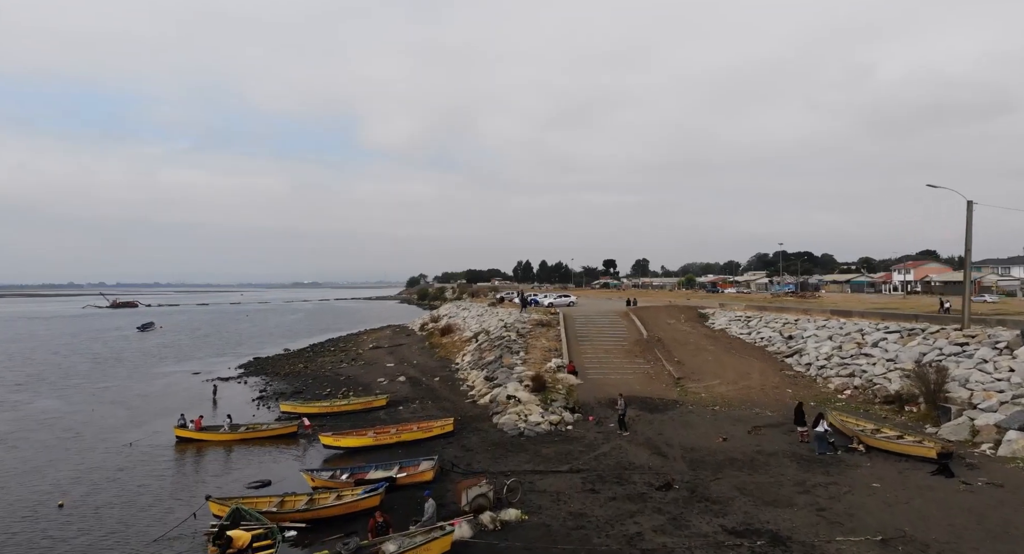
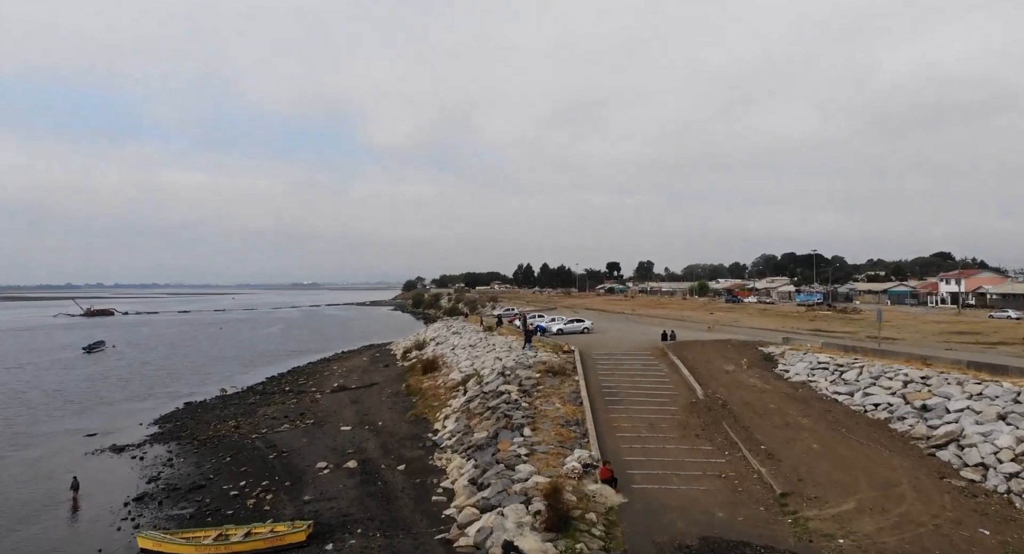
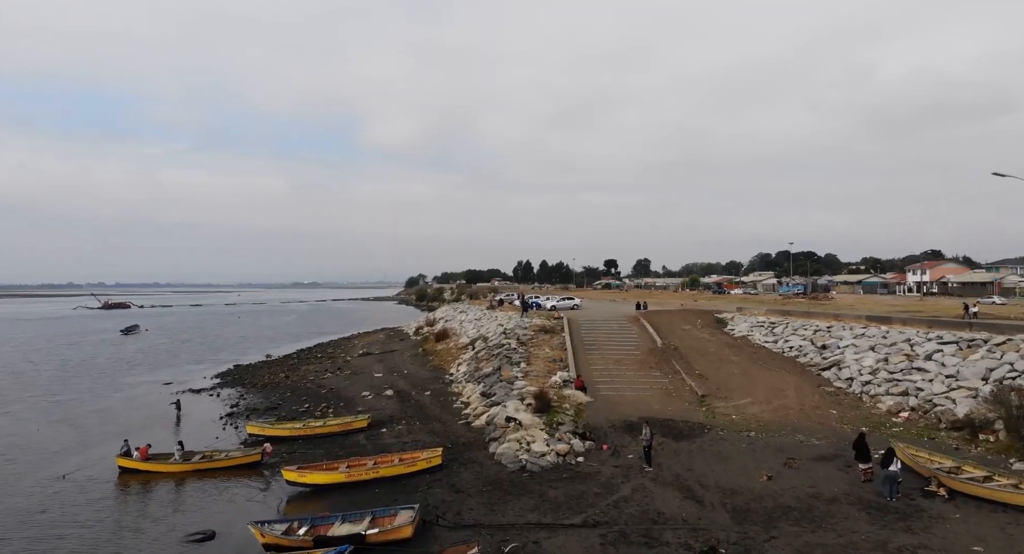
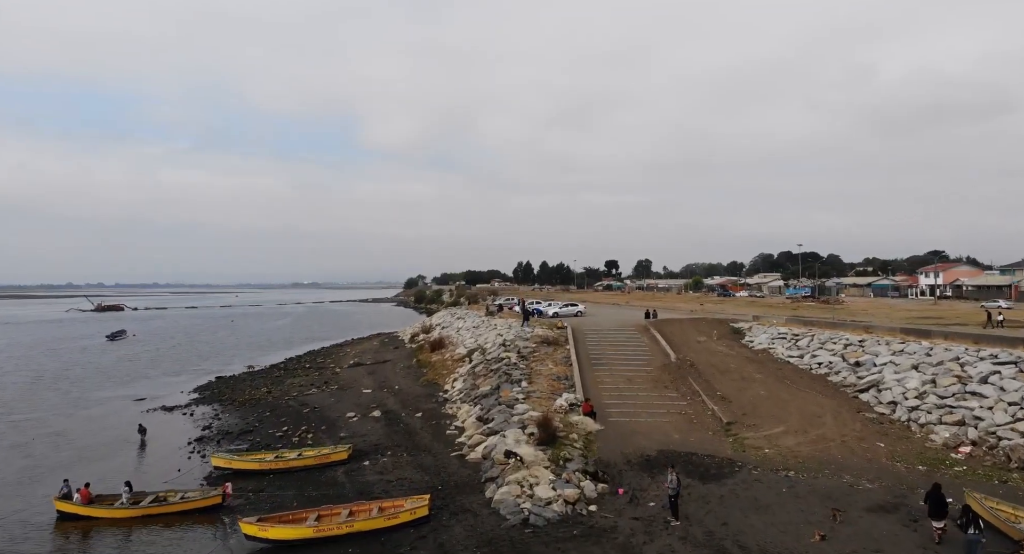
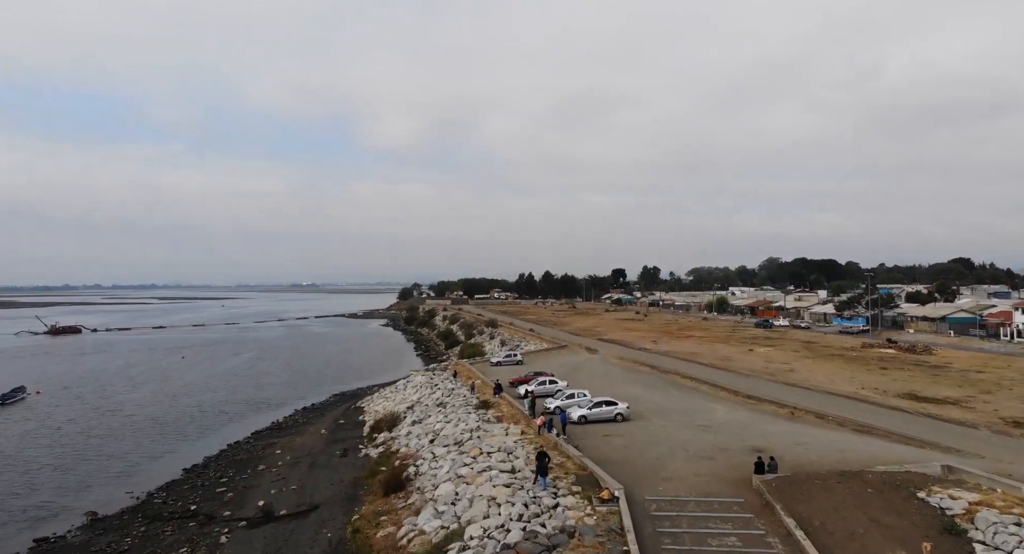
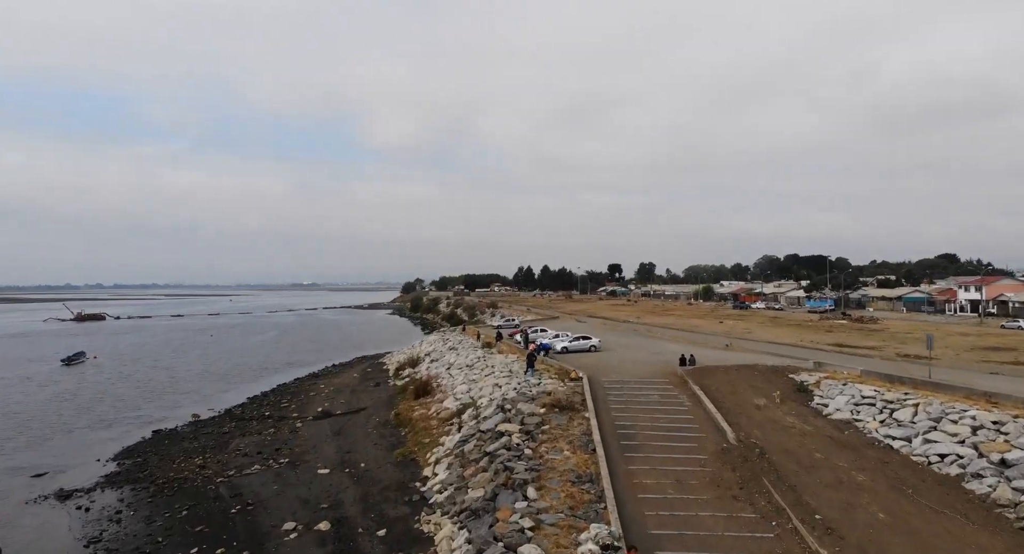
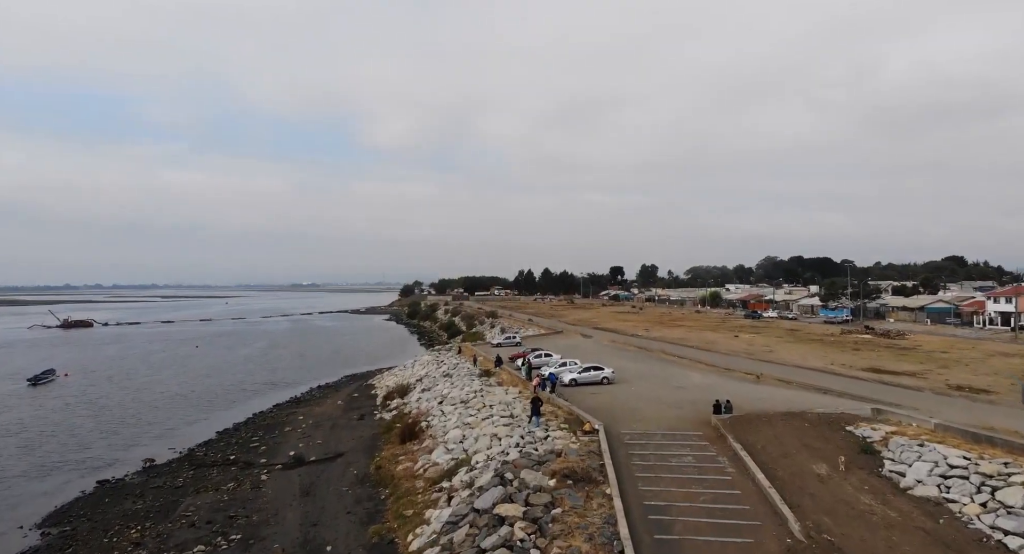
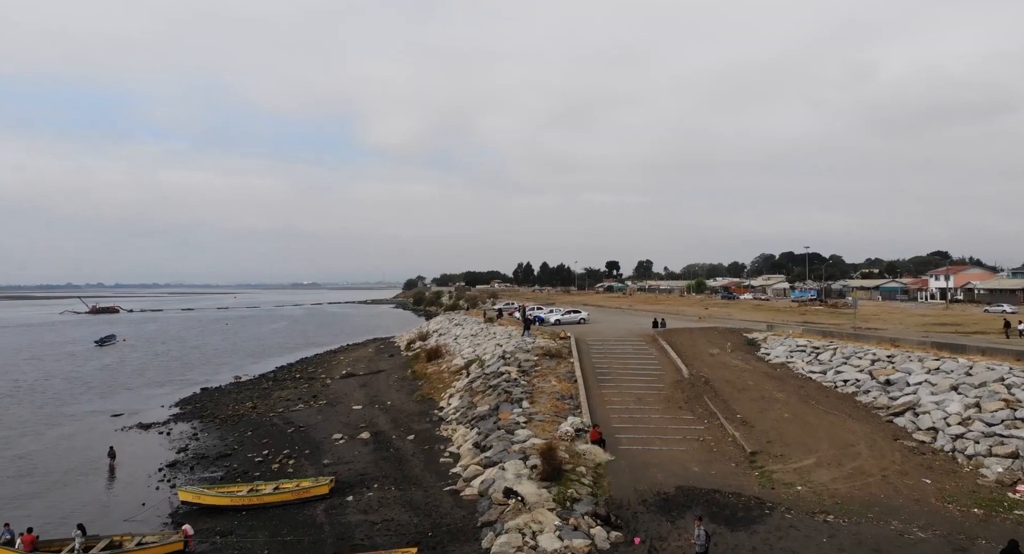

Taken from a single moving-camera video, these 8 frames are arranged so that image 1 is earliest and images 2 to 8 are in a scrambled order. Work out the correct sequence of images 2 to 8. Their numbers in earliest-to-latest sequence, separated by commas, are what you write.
3, 4, 8, 2, 6, 7, 5
